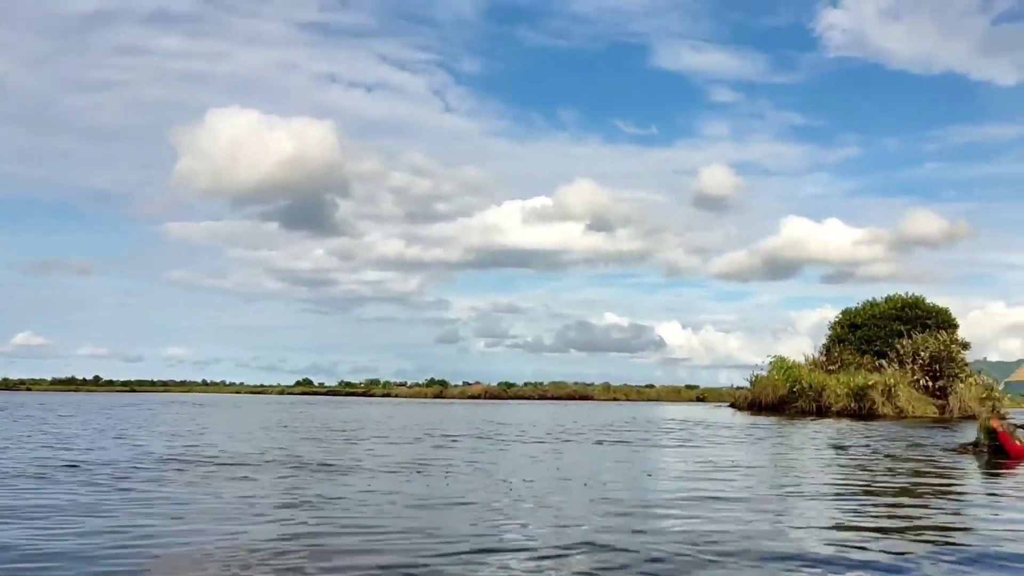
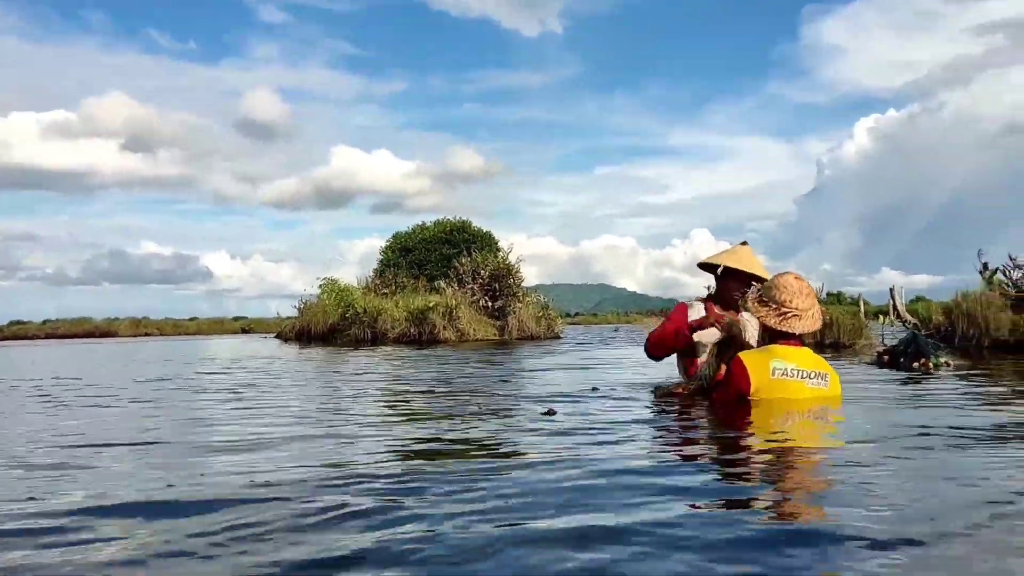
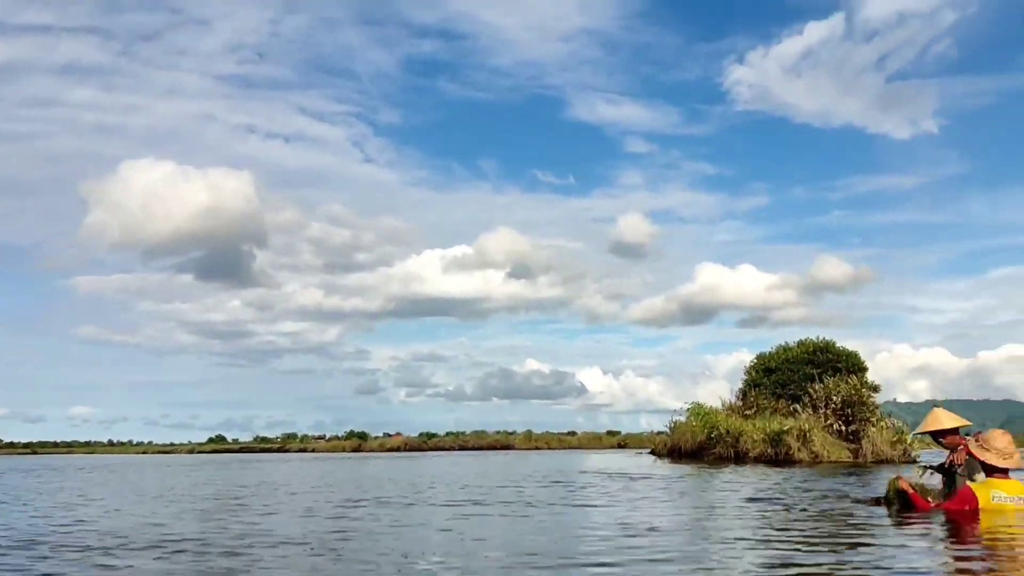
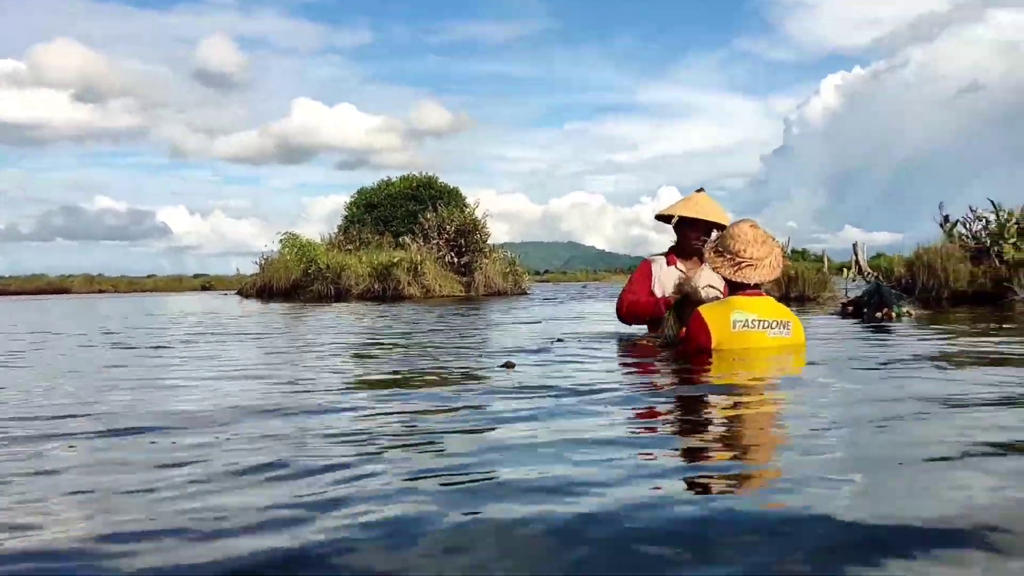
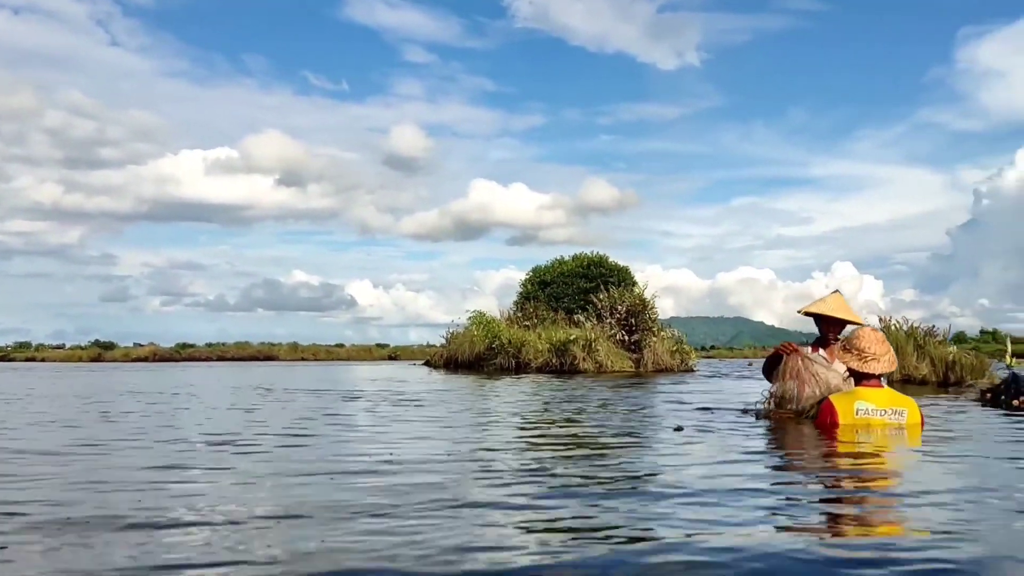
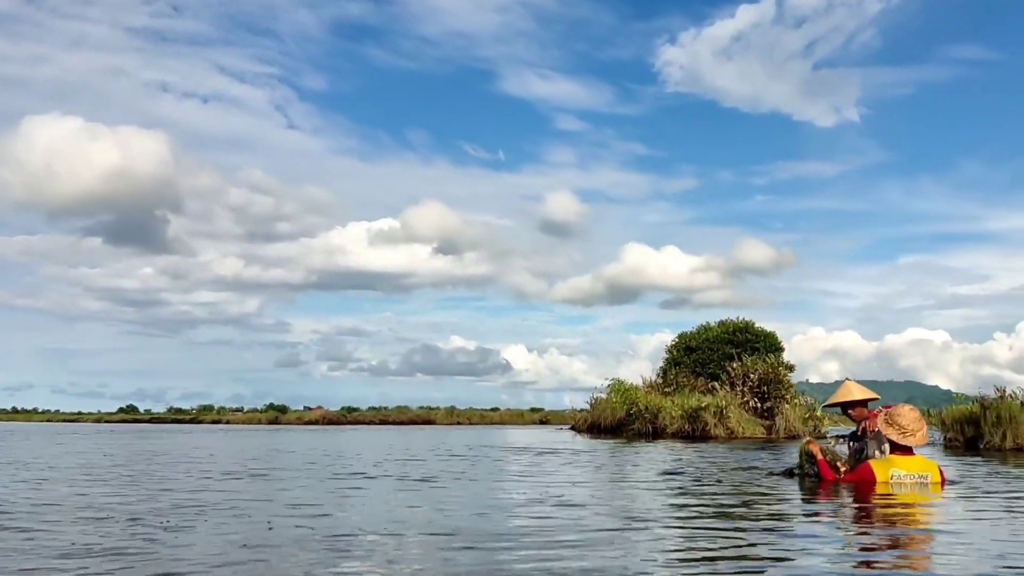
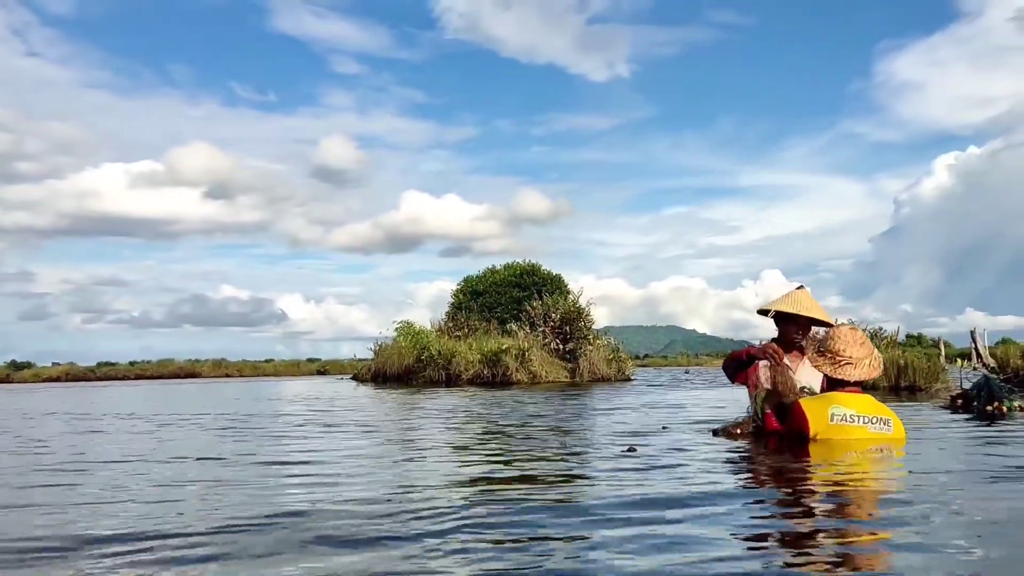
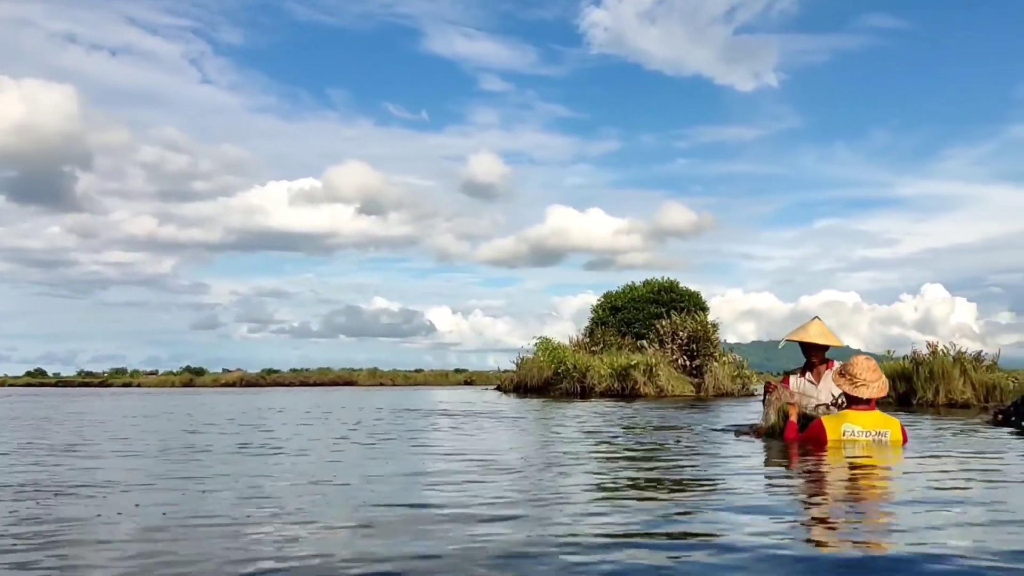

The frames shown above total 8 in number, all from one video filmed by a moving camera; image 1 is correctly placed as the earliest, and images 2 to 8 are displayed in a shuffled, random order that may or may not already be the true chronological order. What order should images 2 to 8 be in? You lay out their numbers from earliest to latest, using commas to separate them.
3, 6, 8, 5, 7, 2, 4
